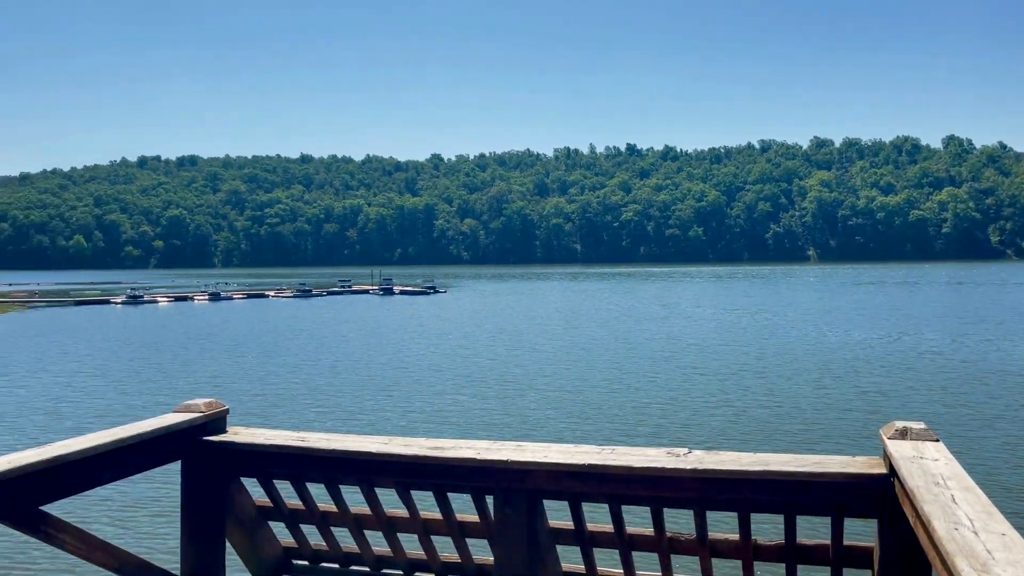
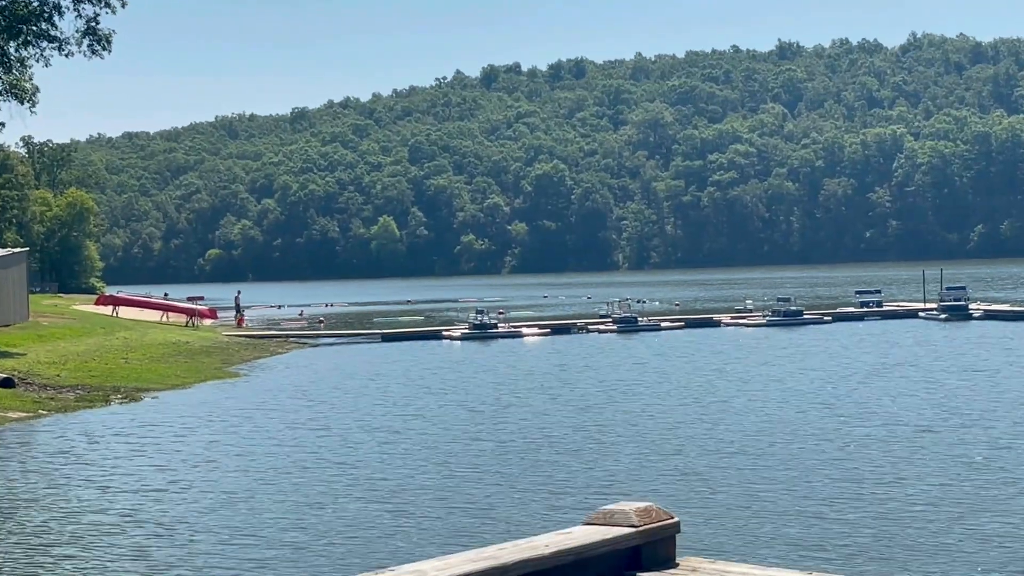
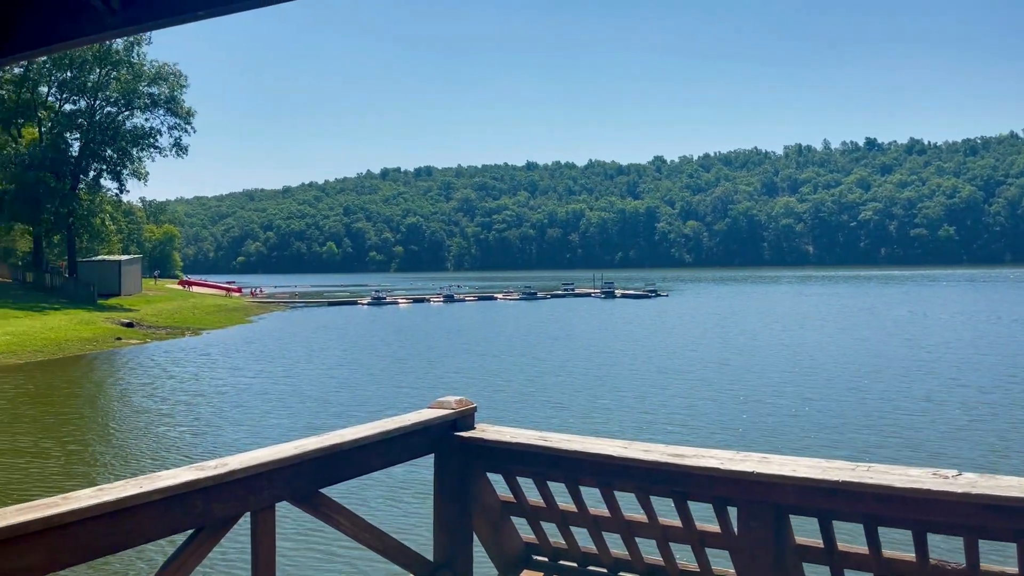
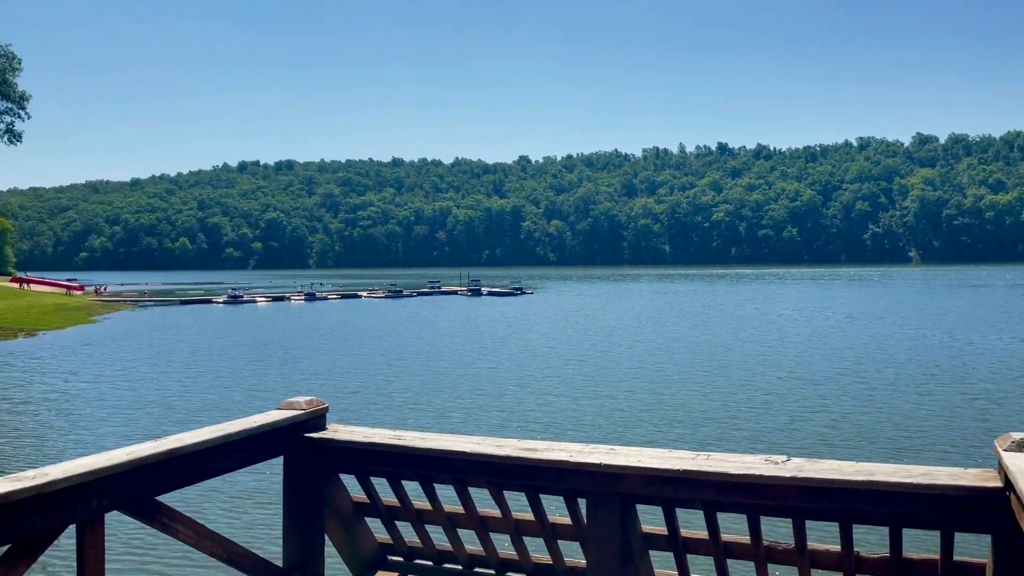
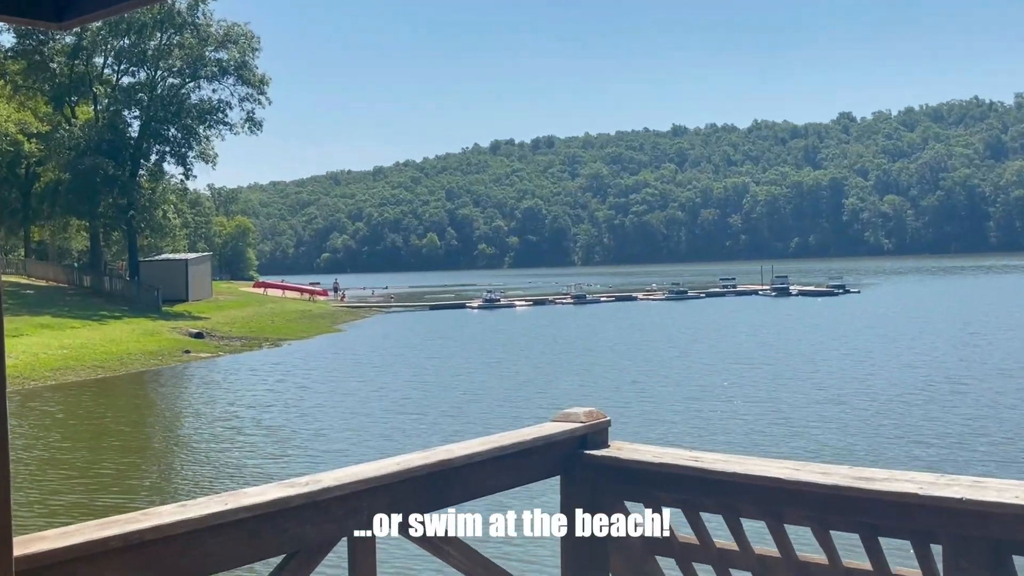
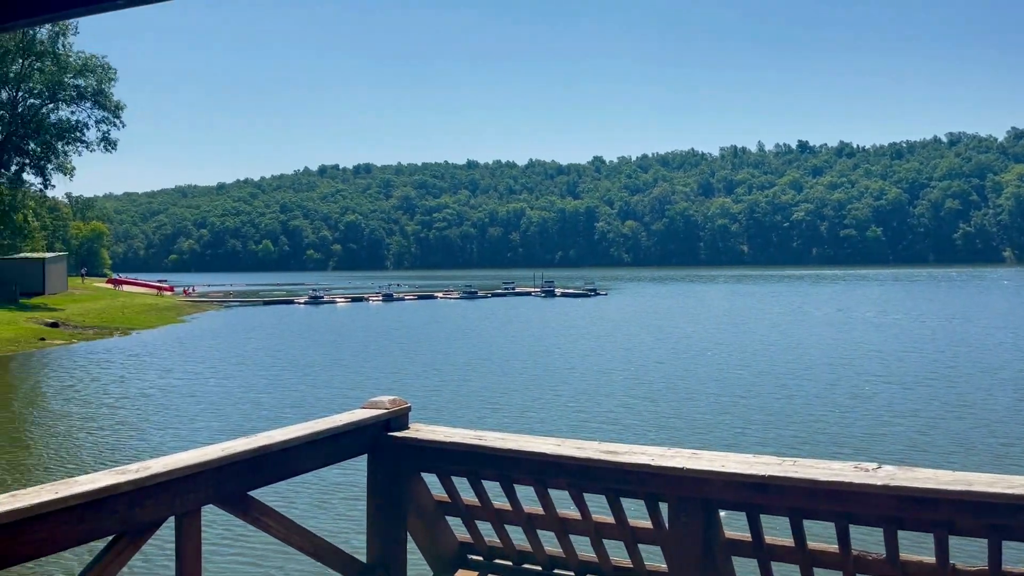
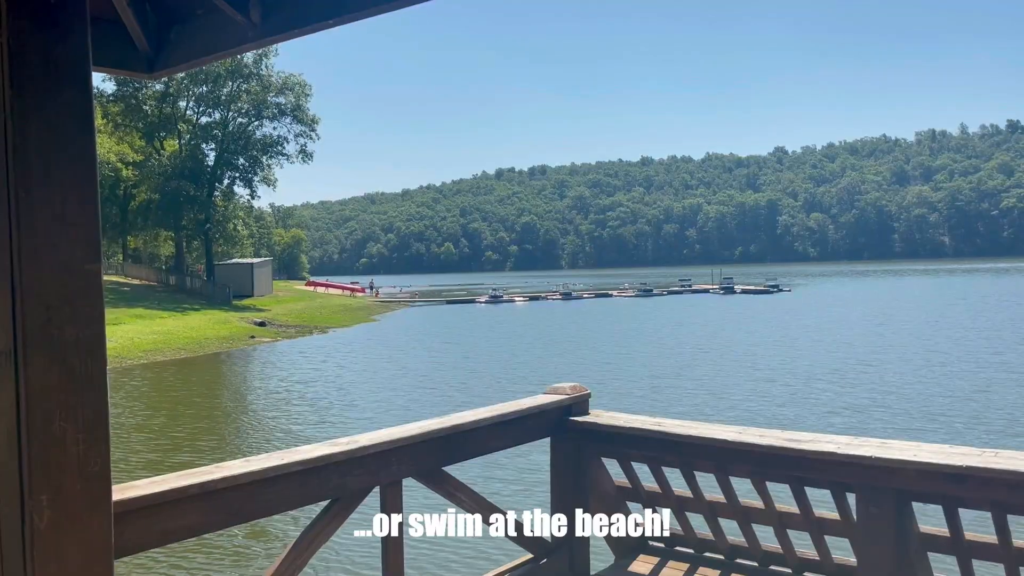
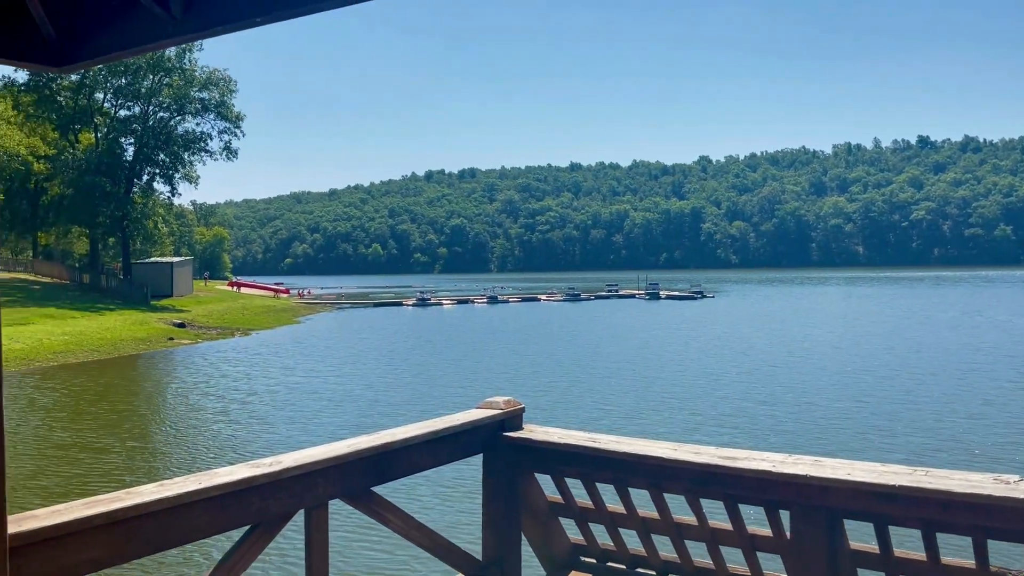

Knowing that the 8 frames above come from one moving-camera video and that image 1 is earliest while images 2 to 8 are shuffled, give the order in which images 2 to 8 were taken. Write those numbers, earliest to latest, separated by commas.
4, 6, 3, 8, 7, 5, 2
